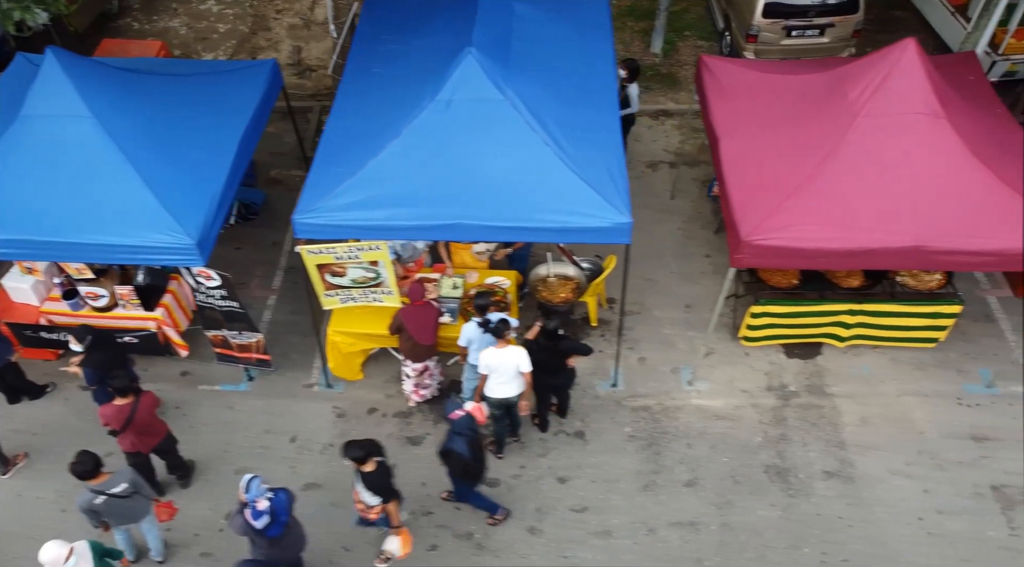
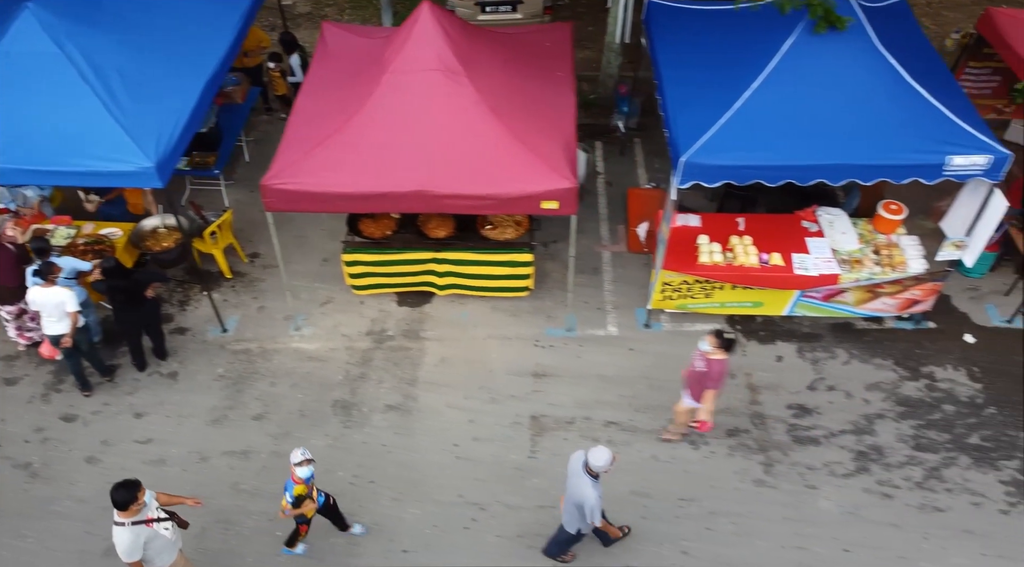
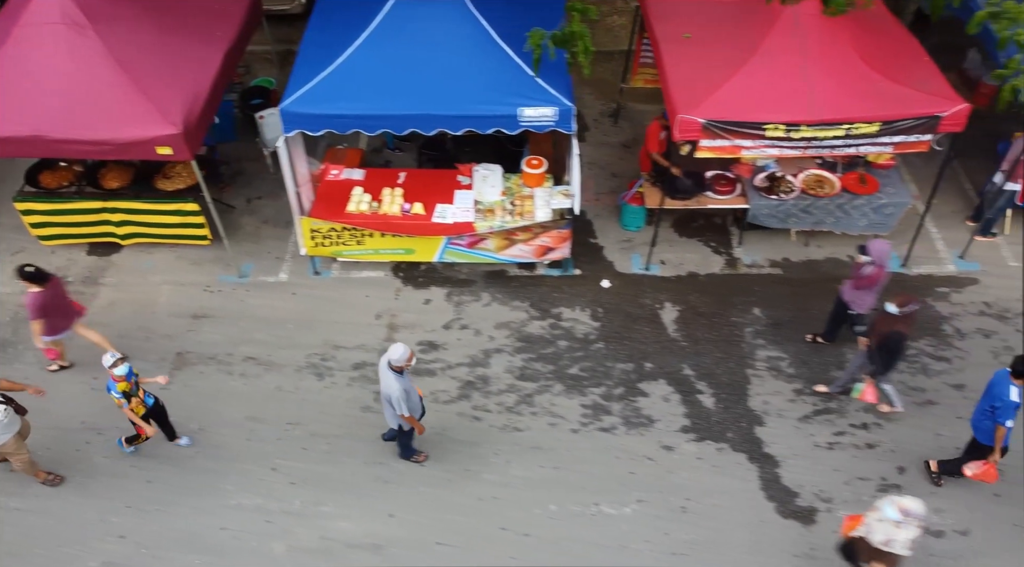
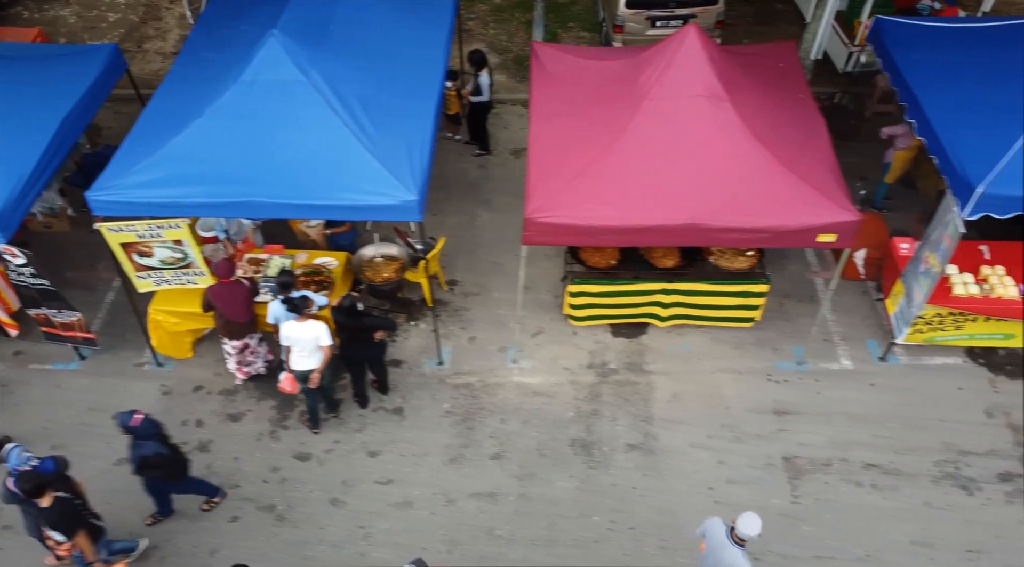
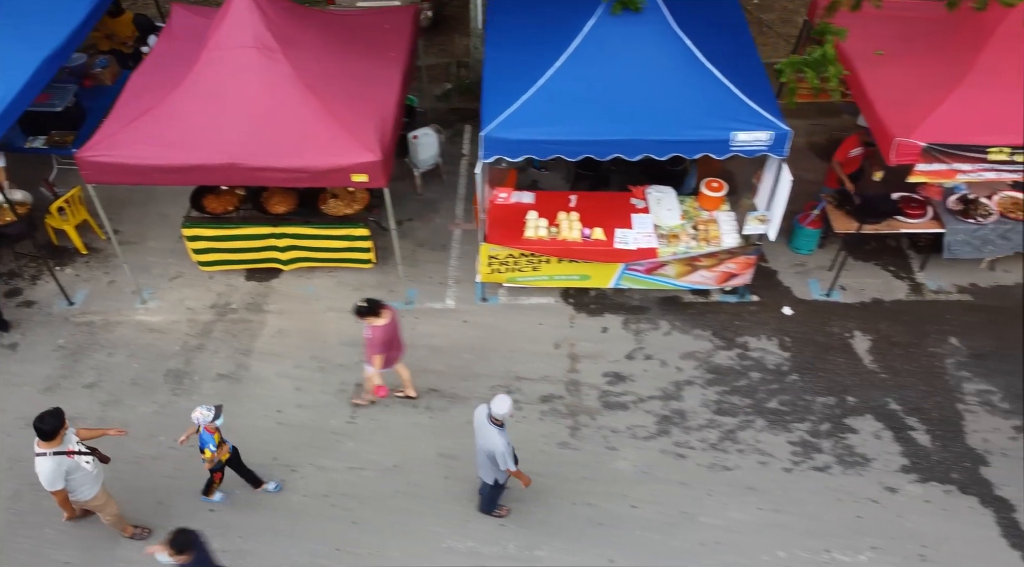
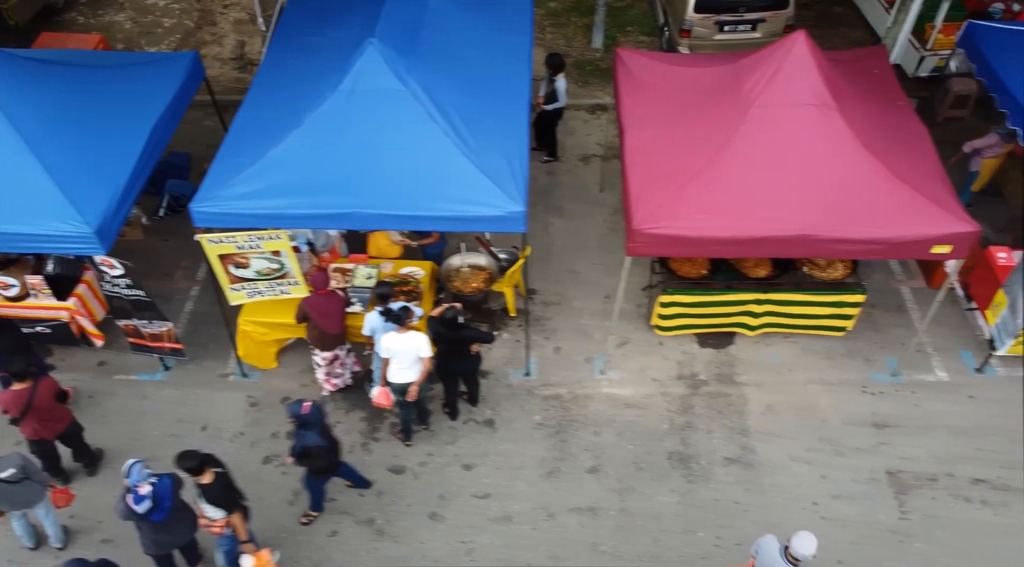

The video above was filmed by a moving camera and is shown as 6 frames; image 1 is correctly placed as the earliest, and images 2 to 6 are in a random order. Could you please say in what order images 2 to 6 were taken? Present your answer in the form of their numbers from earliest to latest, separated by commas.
6, 4, 2, 5, 3
